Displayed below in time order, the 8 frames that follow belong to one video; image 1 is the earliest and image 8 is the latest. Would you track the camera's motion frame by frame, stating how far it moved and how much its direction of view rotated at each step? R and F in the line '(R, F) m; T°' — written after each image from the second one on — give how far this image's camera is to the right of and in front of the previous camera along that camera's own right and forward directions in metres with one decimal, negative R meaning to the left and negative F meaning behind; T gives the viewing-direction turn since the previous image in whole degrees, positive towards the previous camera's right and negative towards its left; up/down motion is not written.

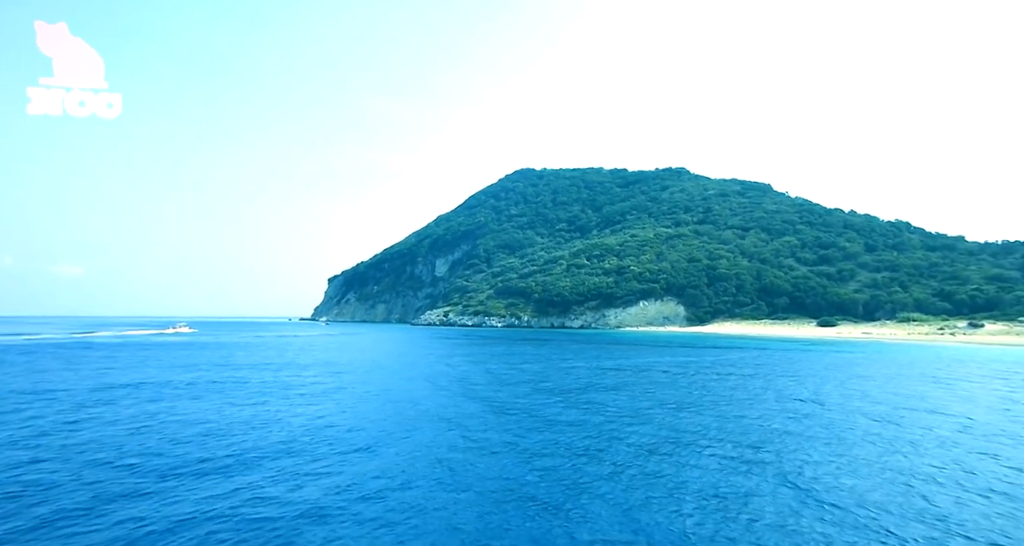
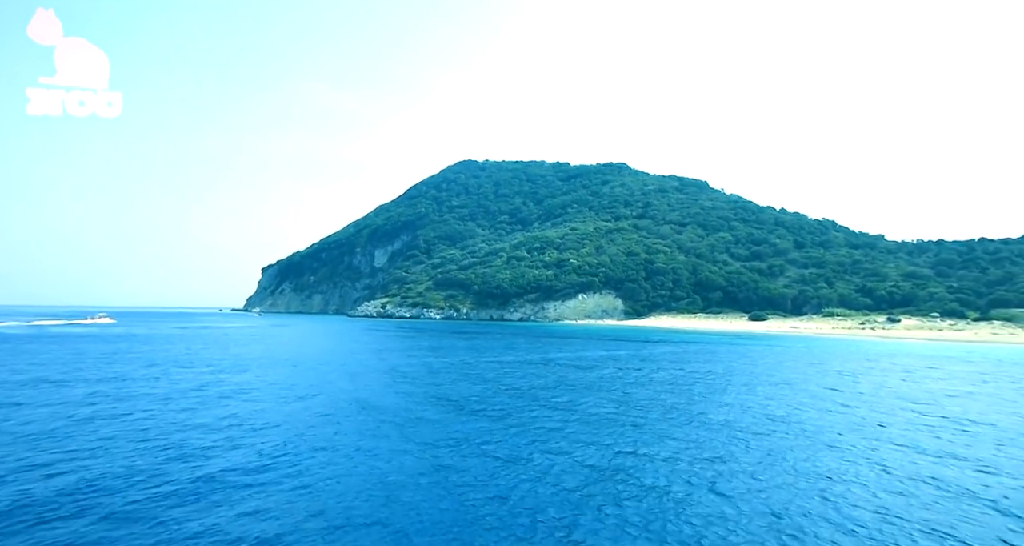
(+4.6, +0.3) m; +3°
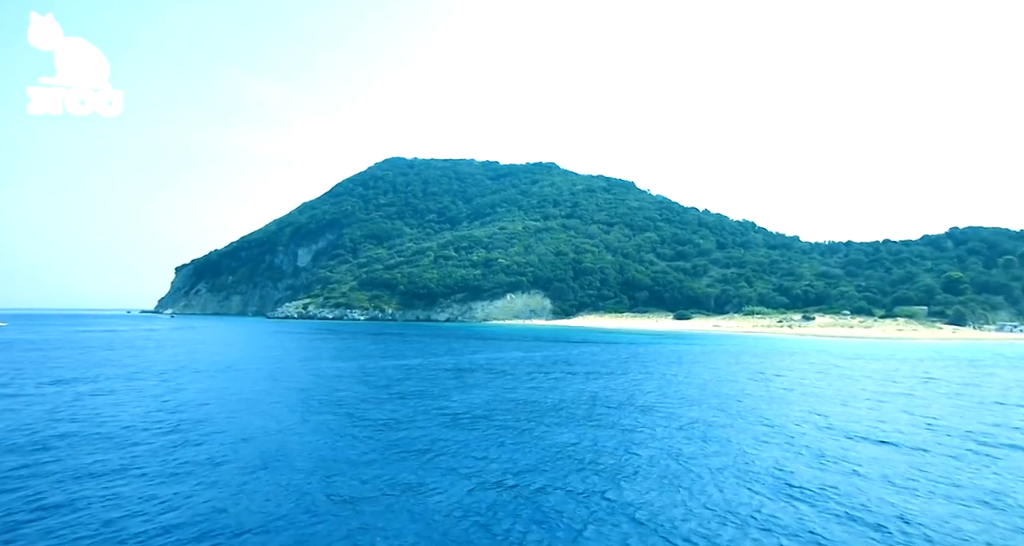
(+6.0, +0.5) m; +4°
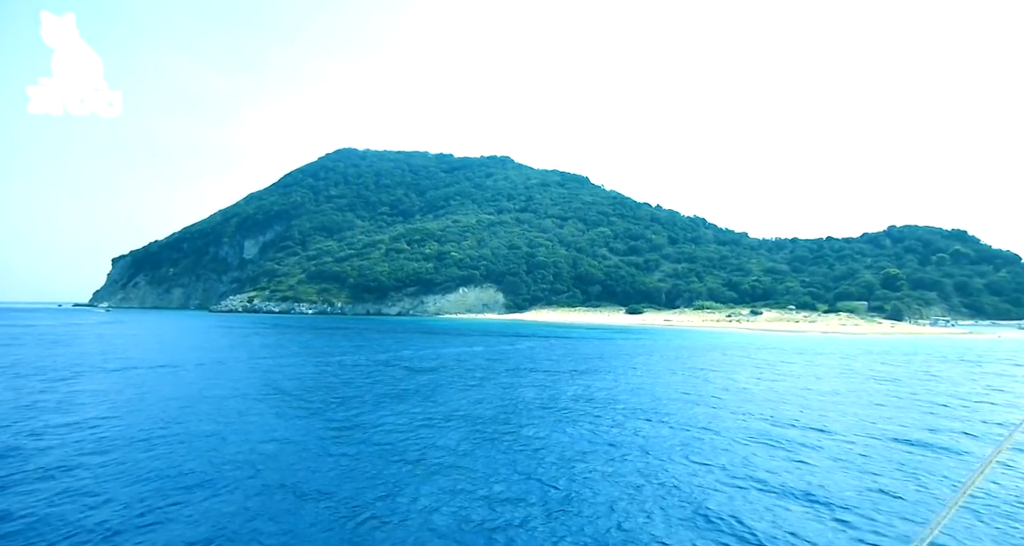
(+3.8, +0.3) m; +3°
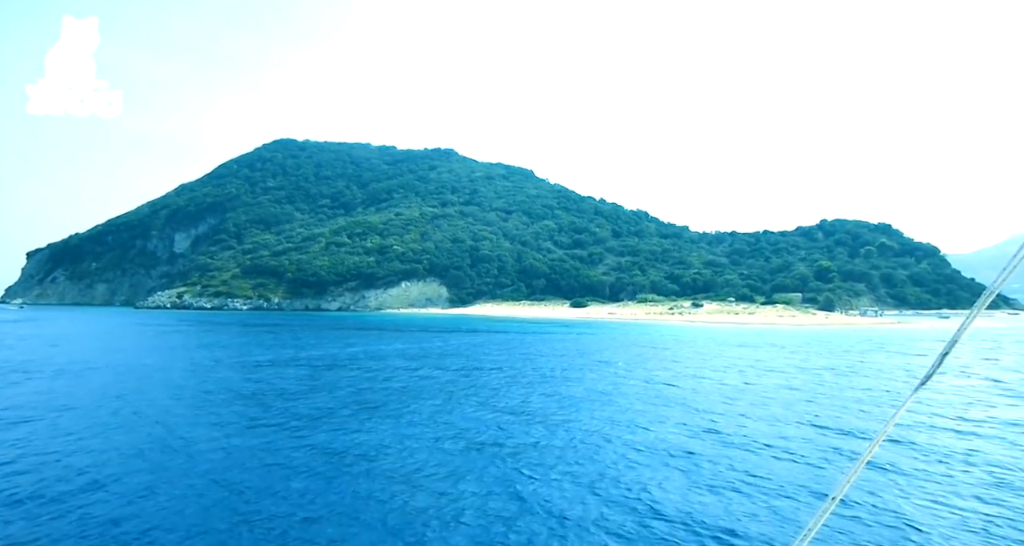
(+4.5, +0.4) m; +3°
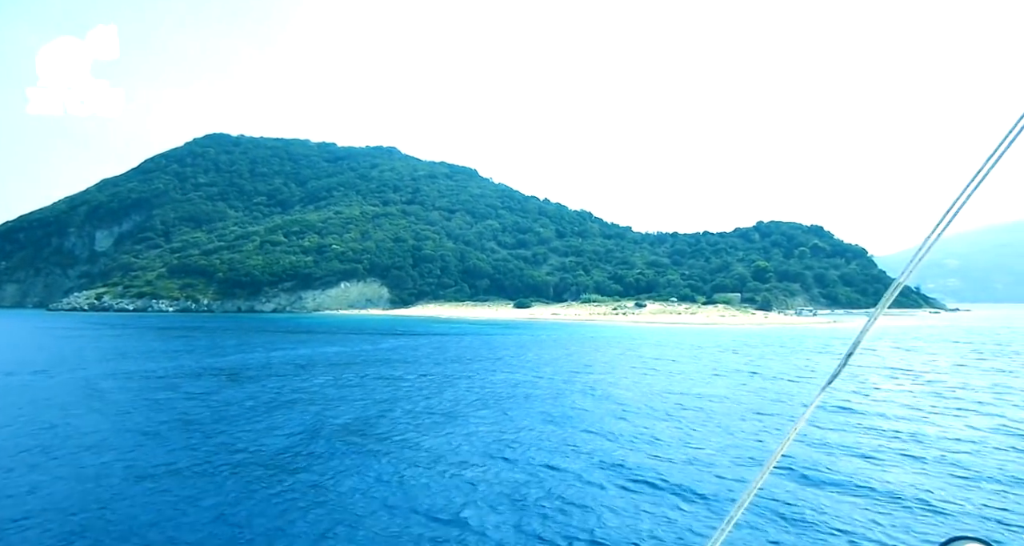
(+4.5, +0.7) m; +3°
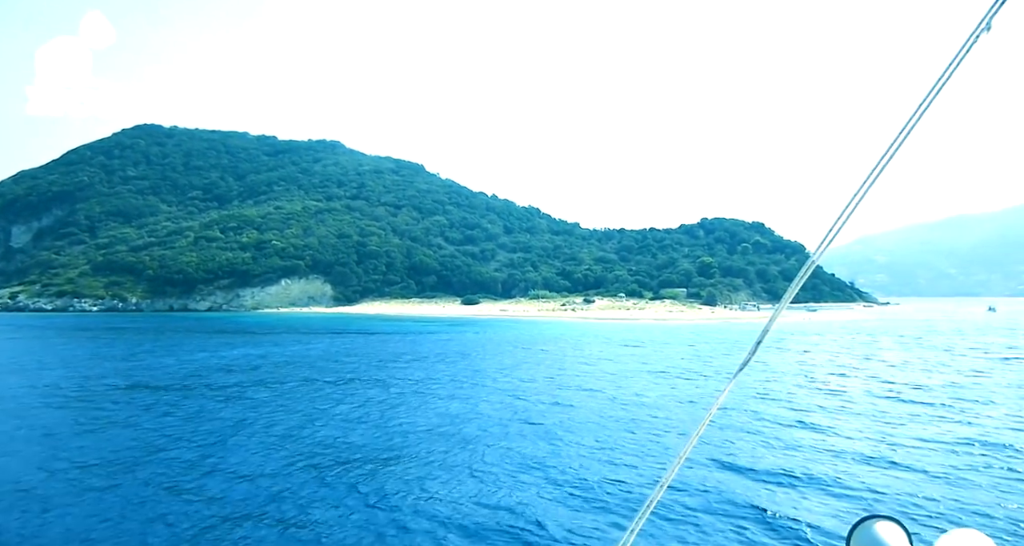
(+3.8, +0.6) m; +3°
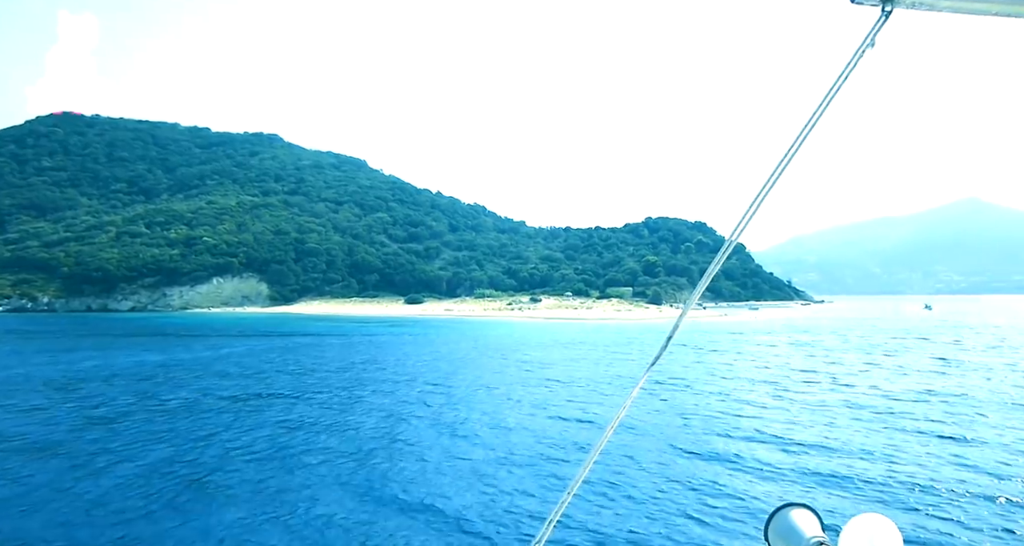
(+3.7, +0.8) m; +3°
